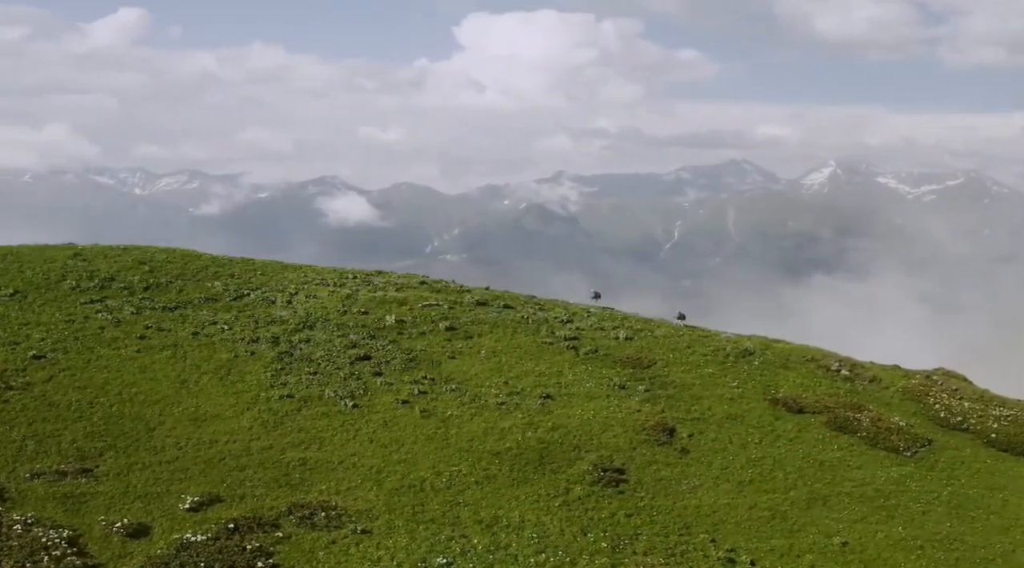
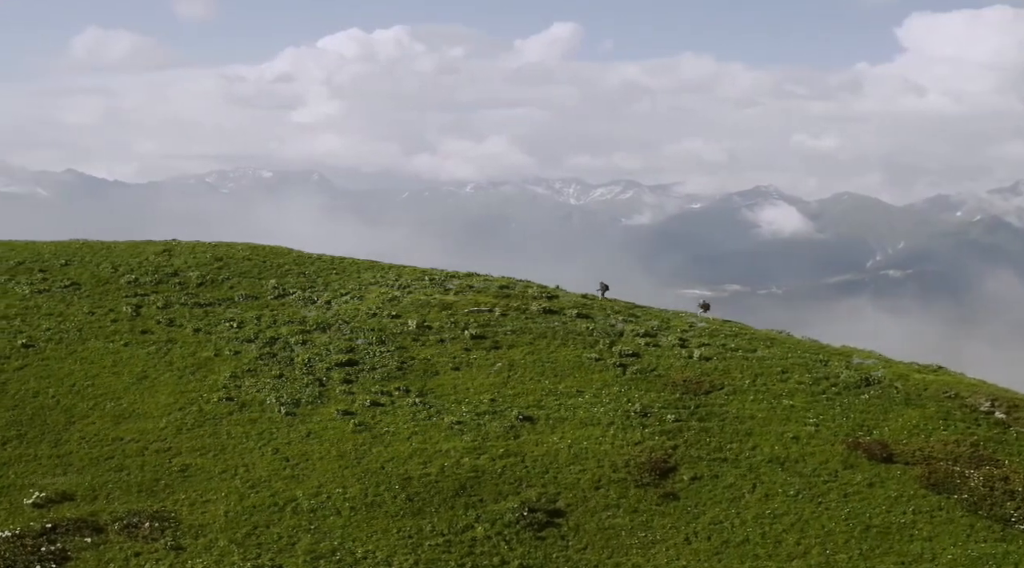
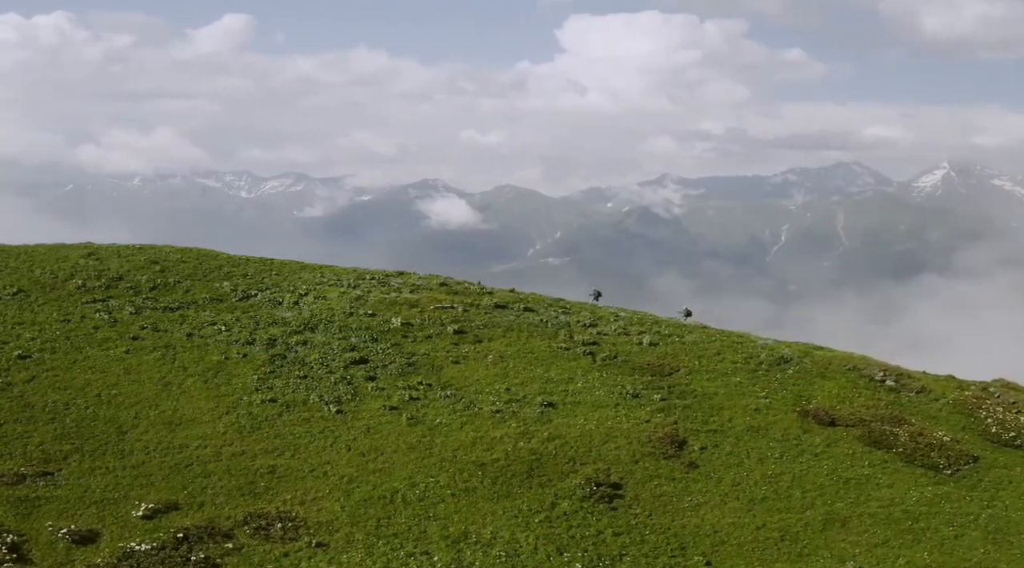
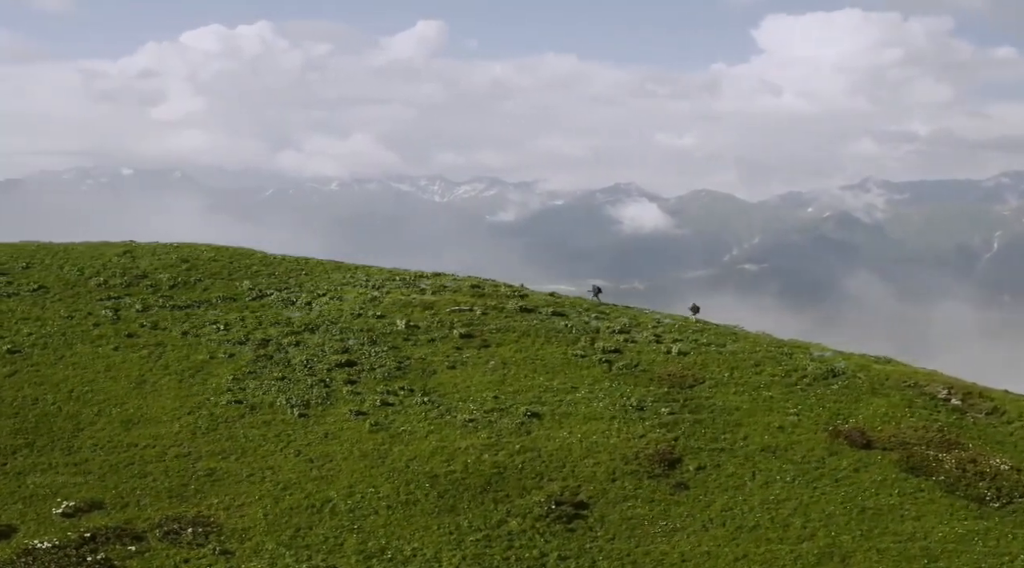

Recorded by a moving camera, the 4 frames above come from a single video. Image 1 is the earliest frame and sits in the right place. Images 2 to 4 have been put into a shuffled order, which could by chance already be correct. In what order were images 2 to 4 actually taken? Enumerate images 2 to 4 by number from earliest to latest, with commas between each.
3, 4, 2
